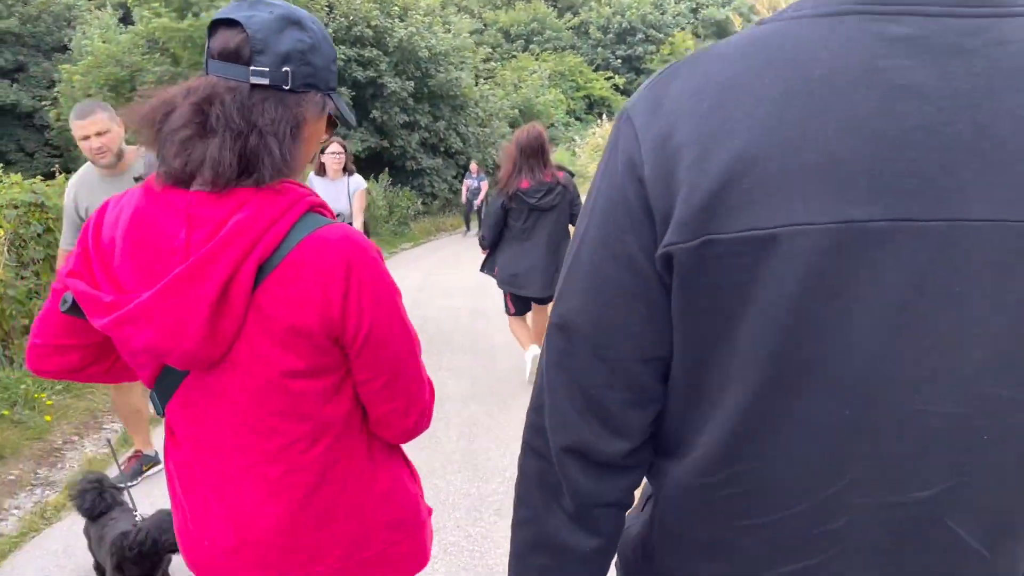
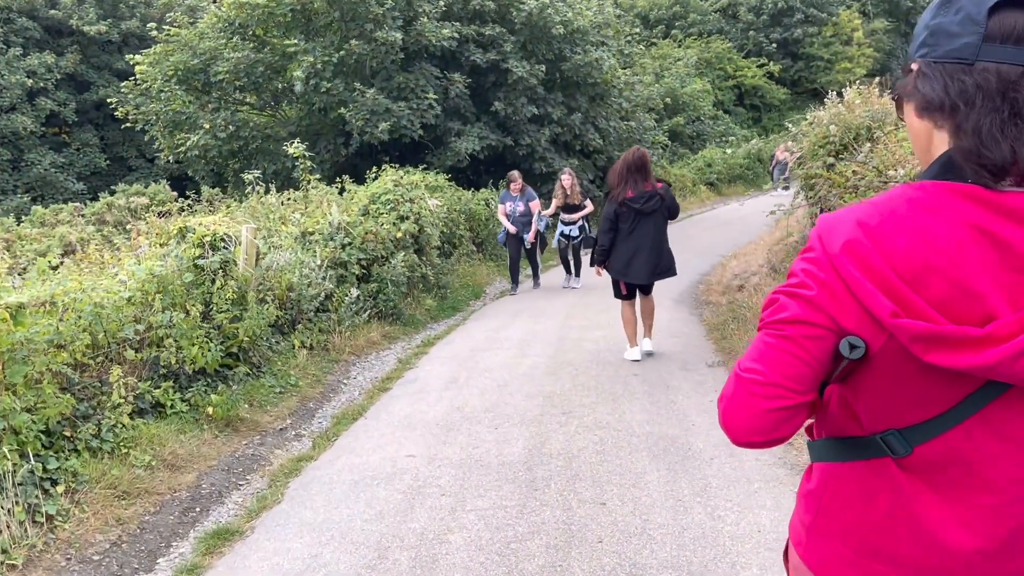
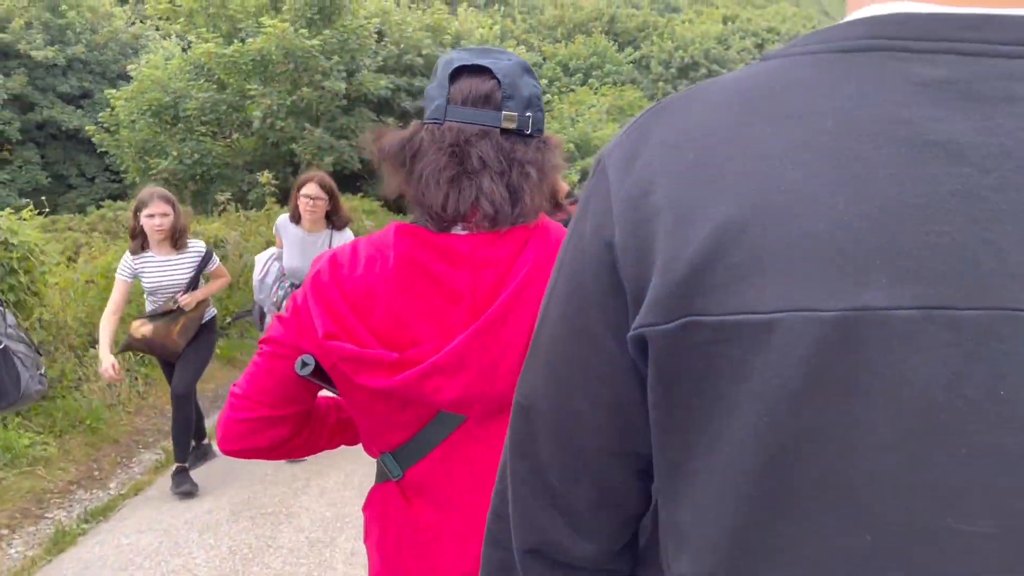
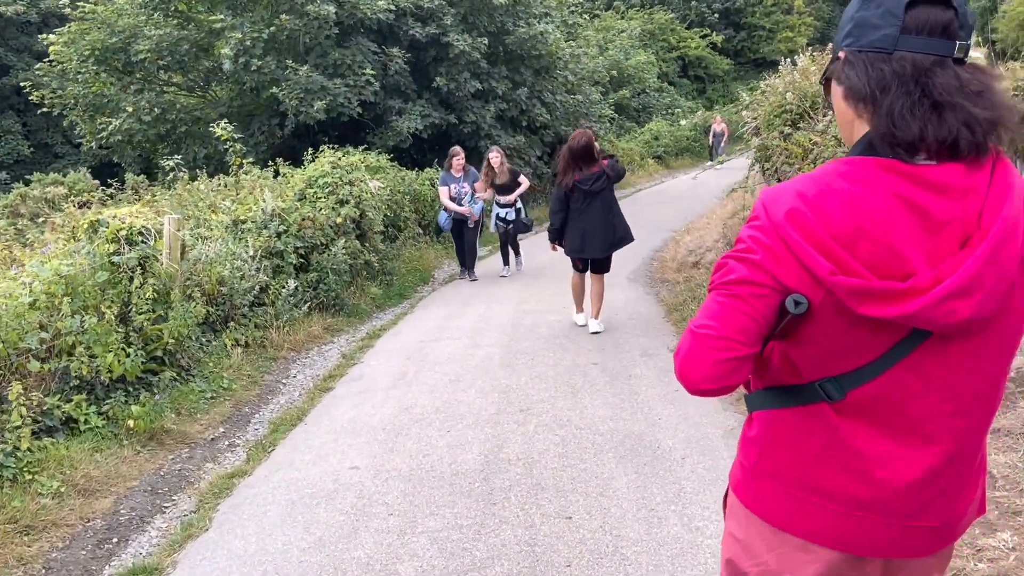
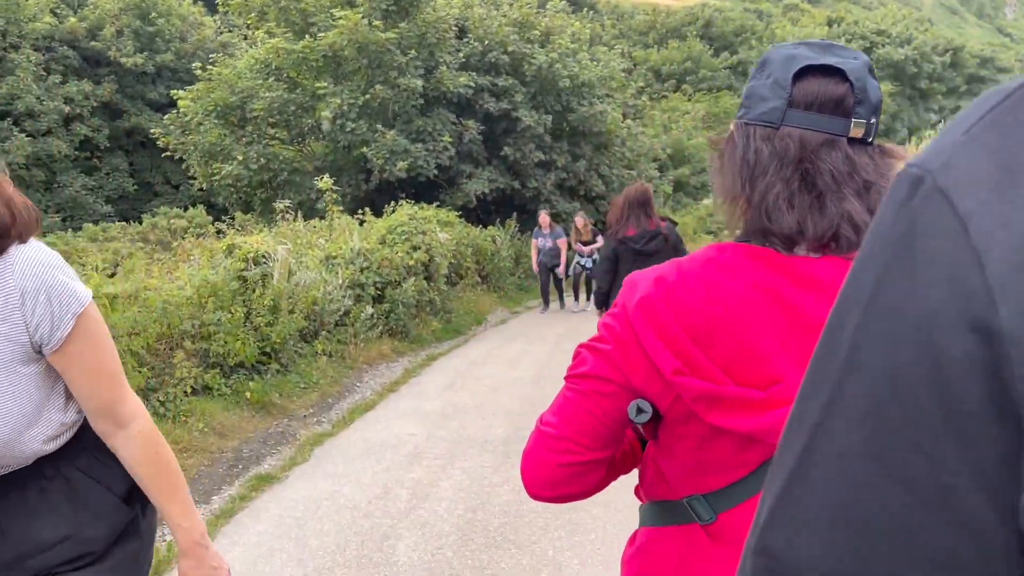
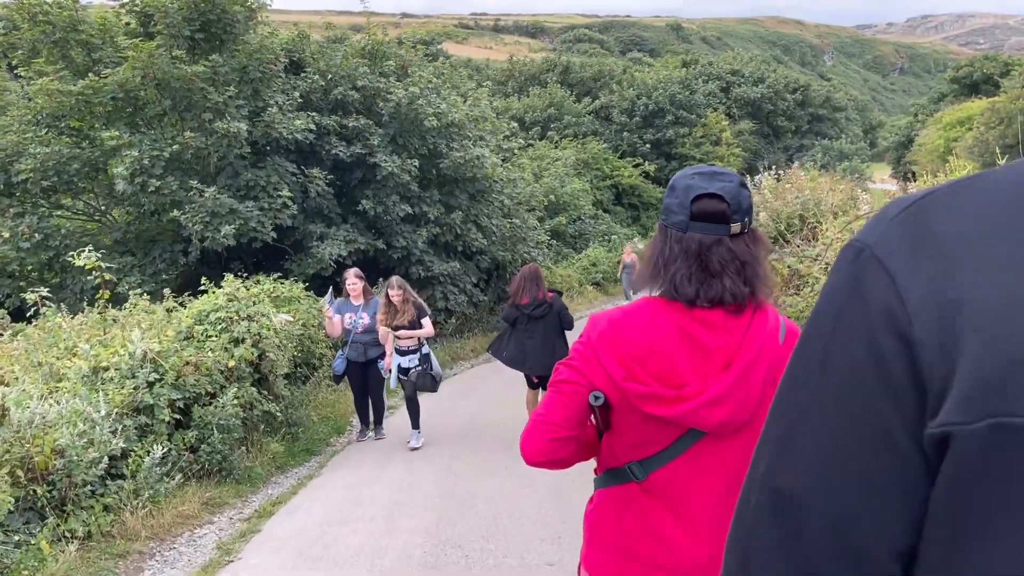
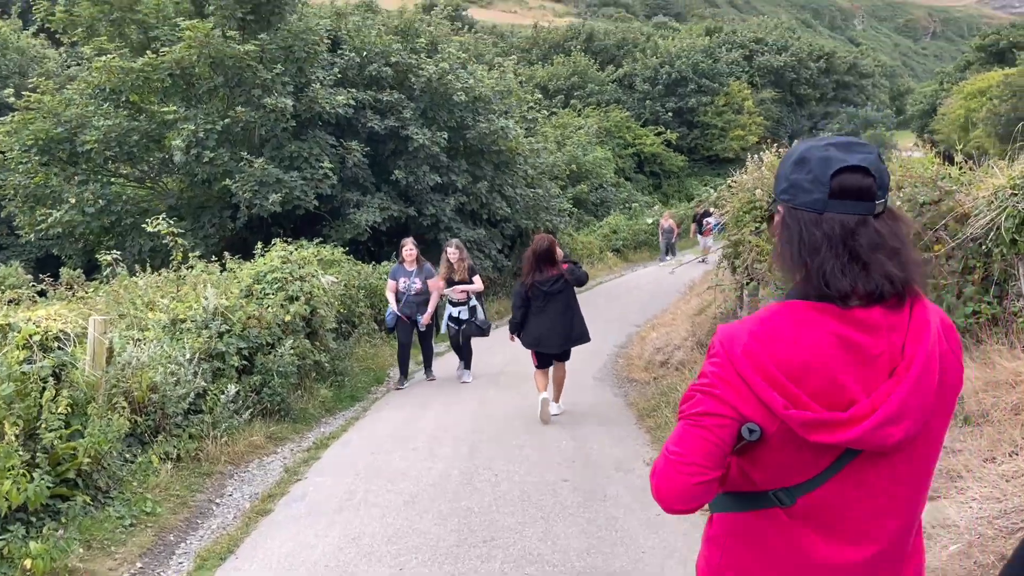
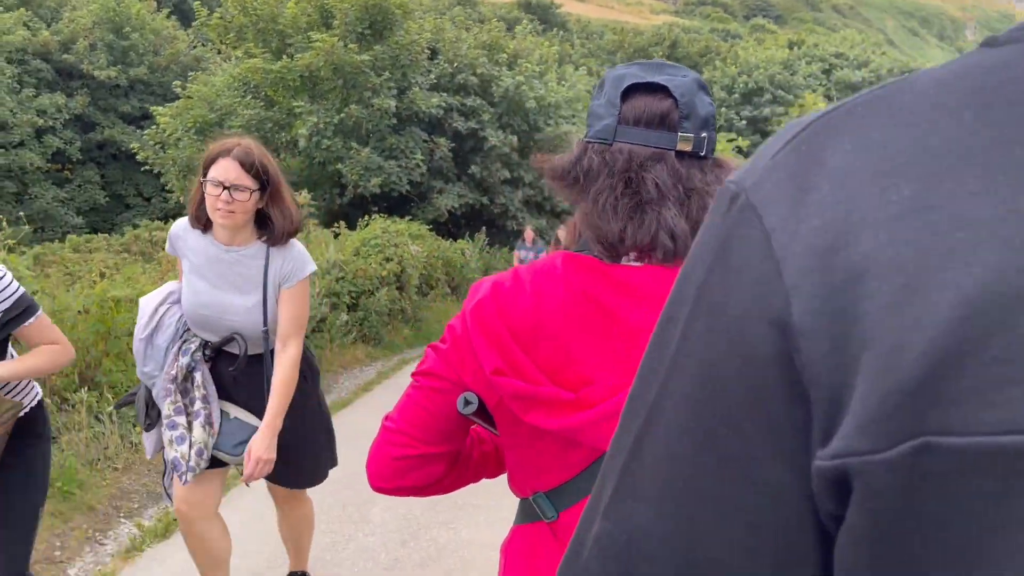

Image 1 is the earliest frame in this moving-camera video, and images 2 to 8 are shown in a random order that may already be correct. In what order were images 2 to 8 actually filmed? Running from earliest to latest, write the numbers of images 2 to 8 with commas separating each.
3, 8, 5, 2, 4, 7, 6
